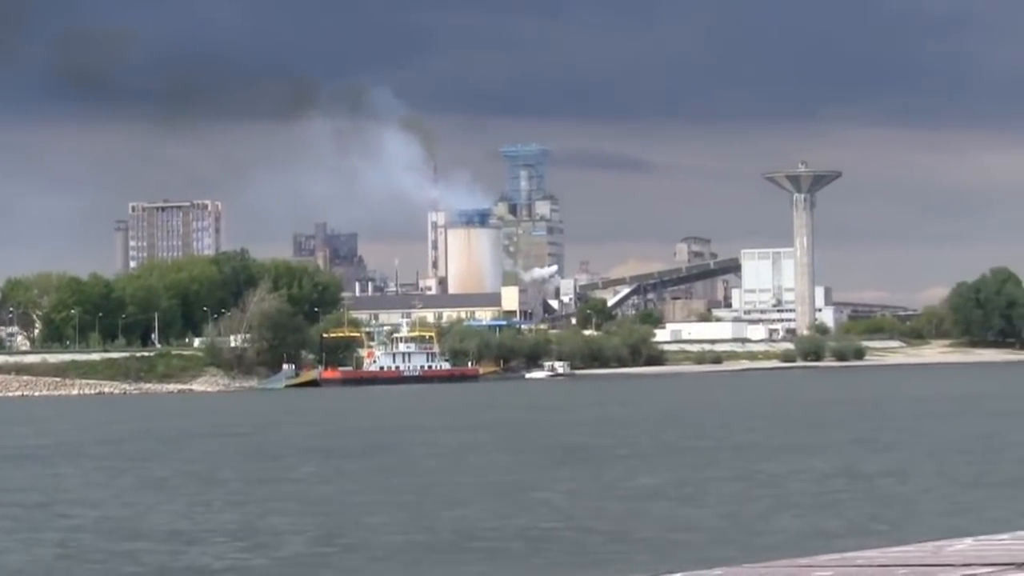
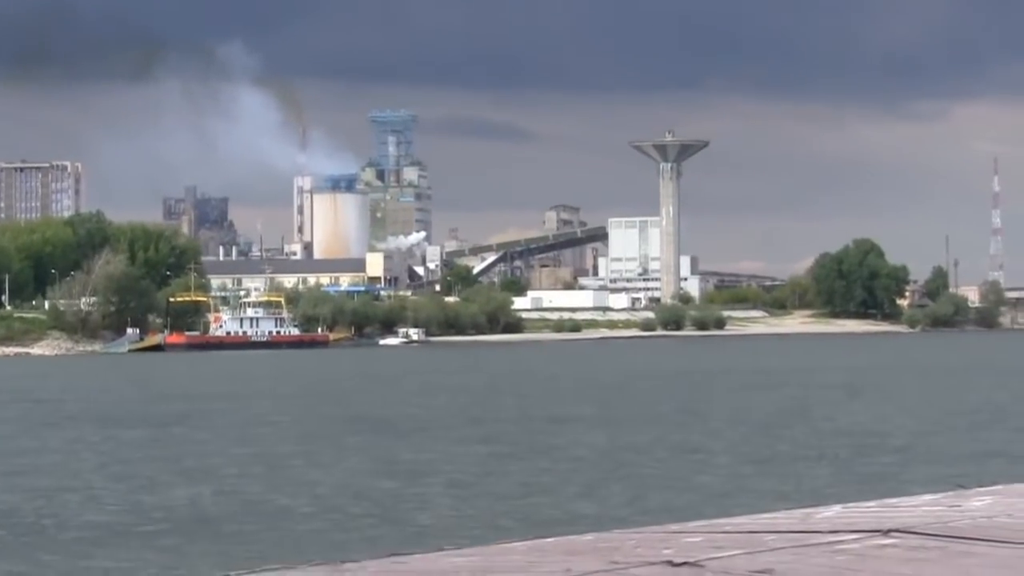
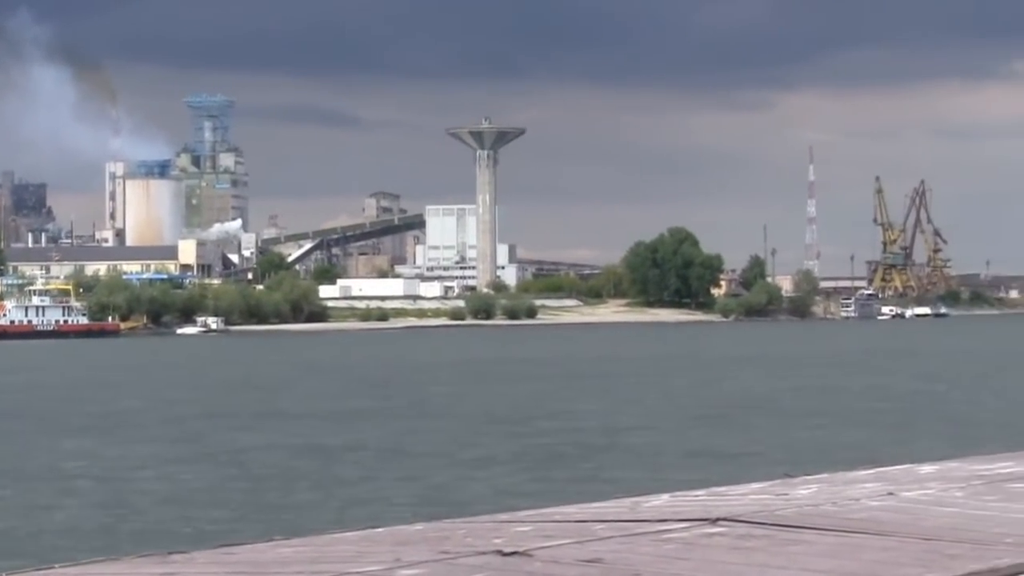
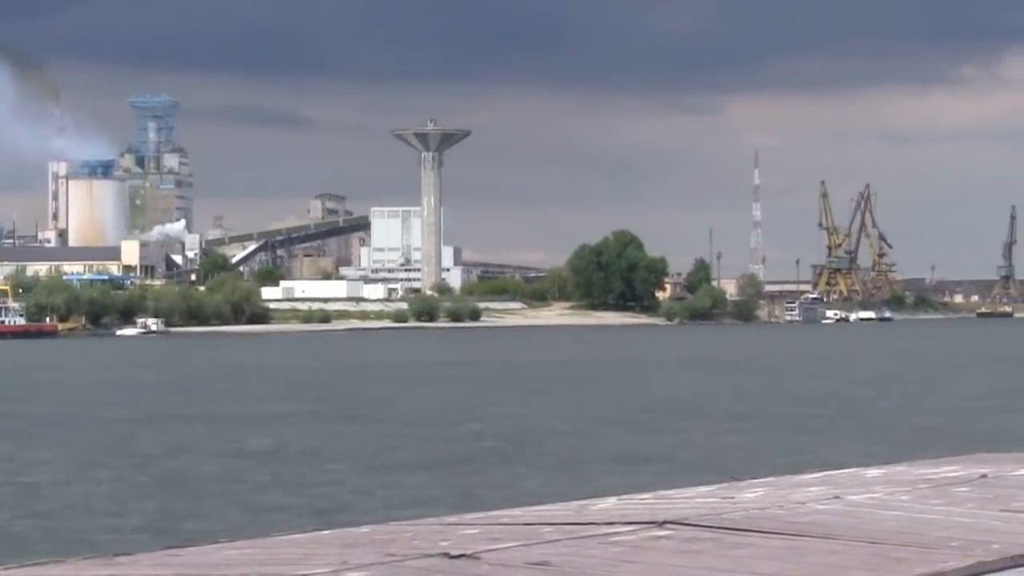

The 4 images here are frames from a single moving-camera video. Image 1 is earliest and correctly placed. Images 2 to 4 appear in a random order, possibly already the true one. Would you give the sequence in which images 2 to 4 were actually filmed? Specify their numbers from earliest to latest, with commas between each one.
2, 3, 4
